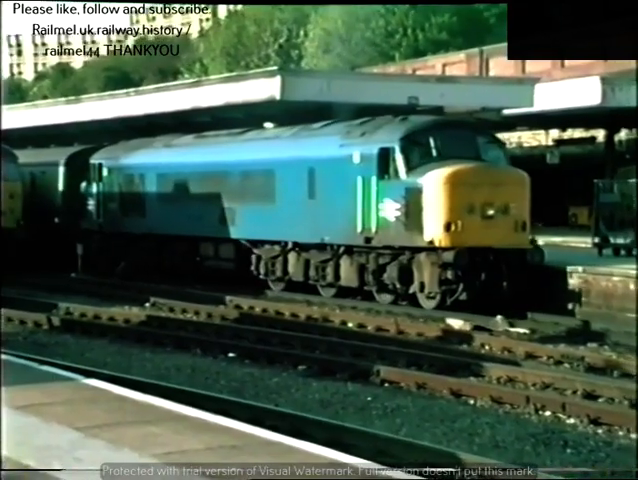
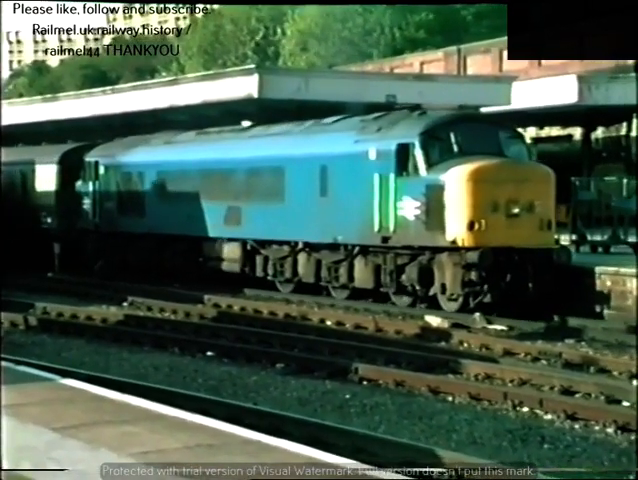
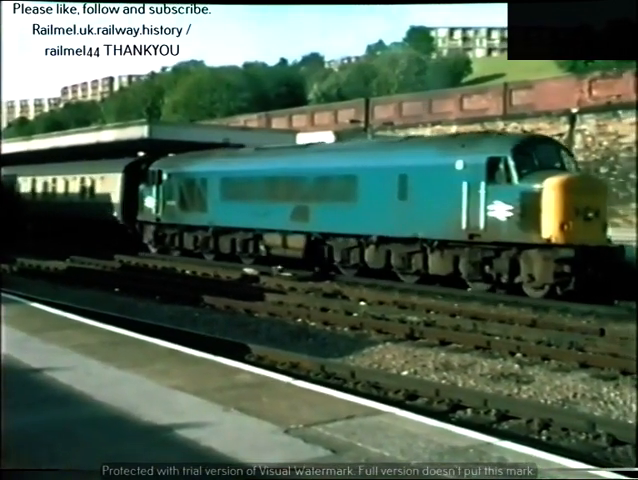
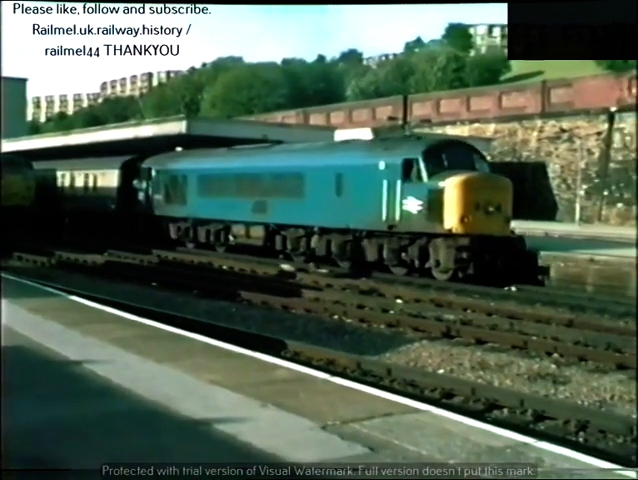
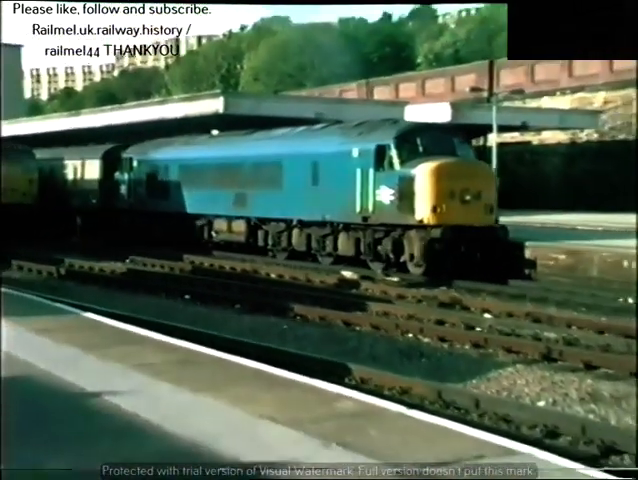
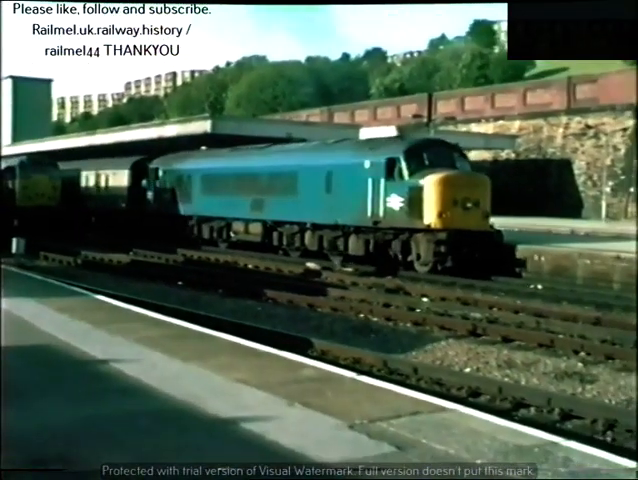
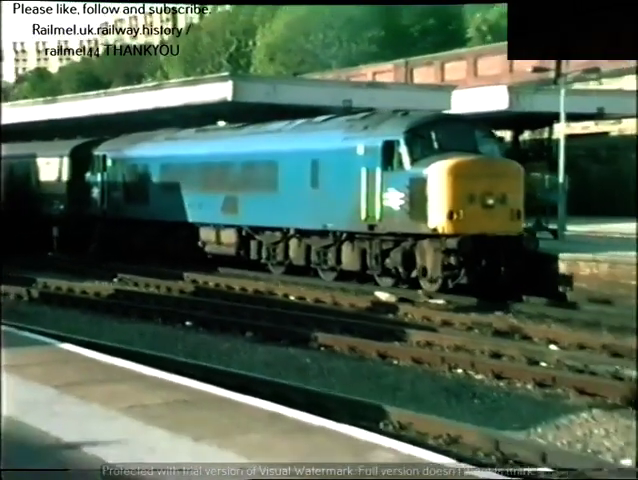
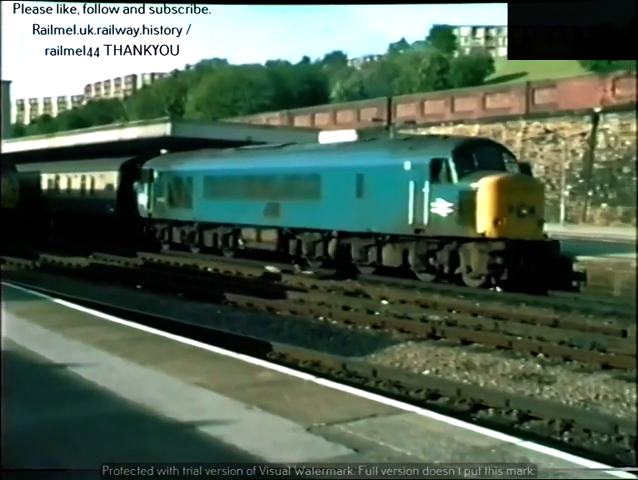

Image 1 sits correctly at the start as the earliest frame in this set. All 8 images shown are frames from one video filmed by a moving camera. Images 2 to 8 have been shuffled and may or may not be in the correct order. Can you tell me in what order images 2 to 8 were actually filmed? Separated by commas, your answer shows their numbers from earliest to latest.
2, 7, 5, 6, 4, 8, 3
